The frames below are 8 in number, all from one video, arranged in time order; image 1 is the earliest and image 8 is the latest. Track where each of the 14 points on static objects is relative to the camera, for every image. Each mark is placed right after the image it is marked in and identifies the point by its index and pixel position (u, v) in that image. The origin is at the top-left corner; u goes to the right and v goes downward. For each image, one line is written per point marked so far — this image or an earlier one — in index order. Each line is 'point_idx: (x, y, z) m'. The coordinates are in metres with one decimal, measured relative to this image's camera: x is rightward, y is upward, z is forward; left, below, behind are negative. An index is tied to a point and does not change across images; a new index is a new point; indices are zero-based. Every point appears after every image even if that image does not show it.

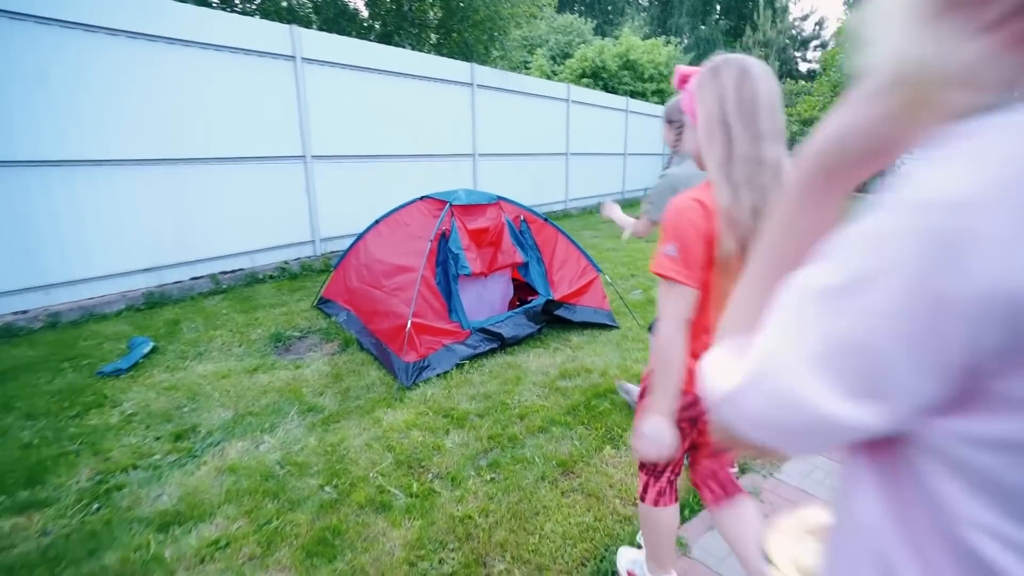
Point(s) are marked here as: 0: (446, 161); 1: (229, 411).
0: (-0.9, +1.7, +7.6) m
1: (-1.6, -0.7, +3.4) m
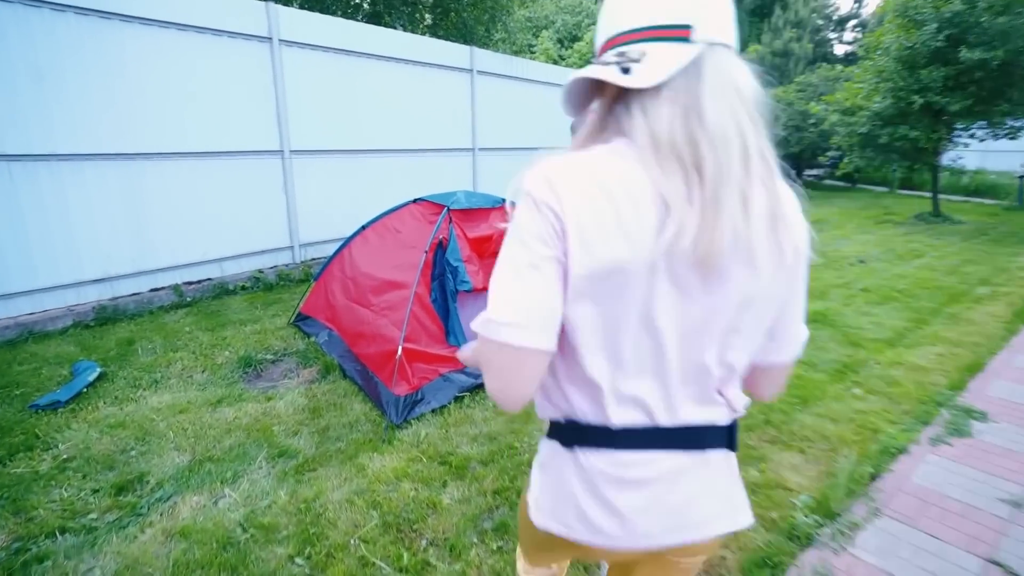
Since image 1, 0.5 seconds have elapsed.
0: (-0.9, +1.6, +7.0) m
1: (-1.6, -0.8, +2.8) m
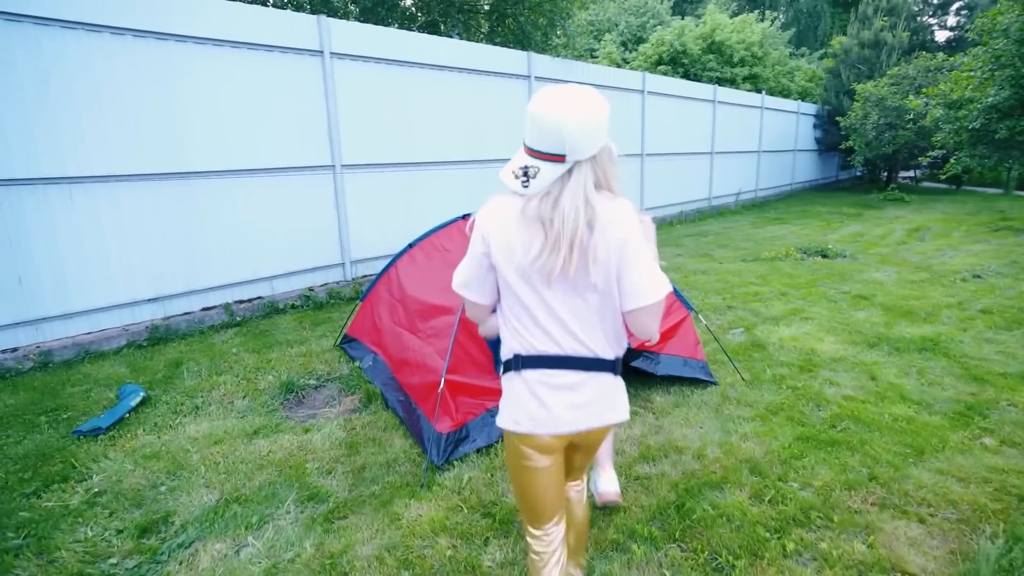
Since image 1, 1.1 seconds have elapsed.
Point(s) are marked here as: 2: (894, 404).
0: (-0.1, +1.4, +6.7) m
1: (-1.3, -0.9, +2.6) m
2: (+2.3, -0.7, +3.5) m
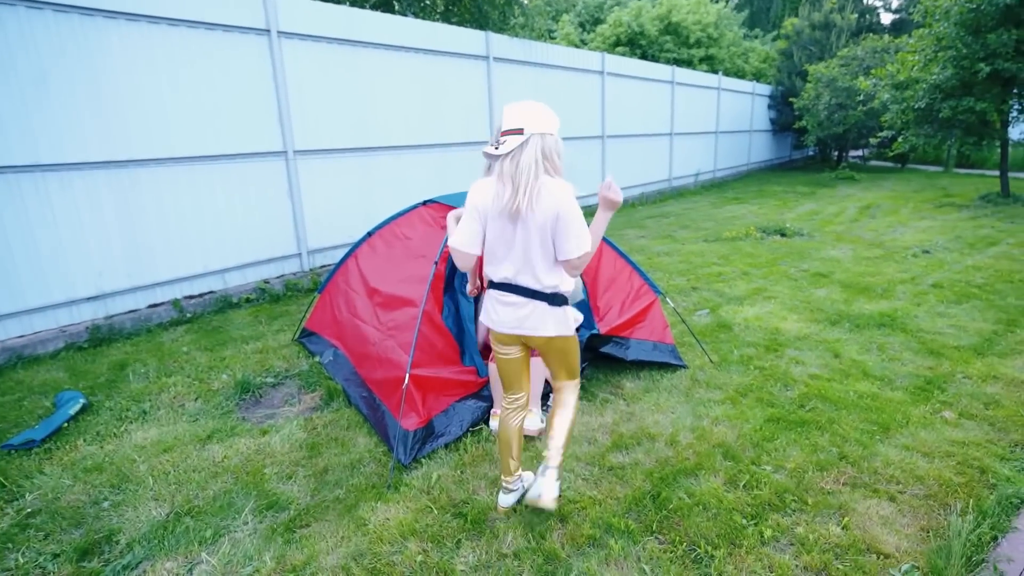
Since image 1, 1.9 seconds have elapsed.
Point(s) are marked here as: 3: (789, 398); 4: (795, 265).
0: (-0.6, +1.6, +6.6) m
1: (-1.5, -0.9, +2.4) m
2: (+2.1, -0.6, +3.5) m
3: (+1.6, -0.7, +3.3) m
4: (+3.0, +0.2, +6.0) m
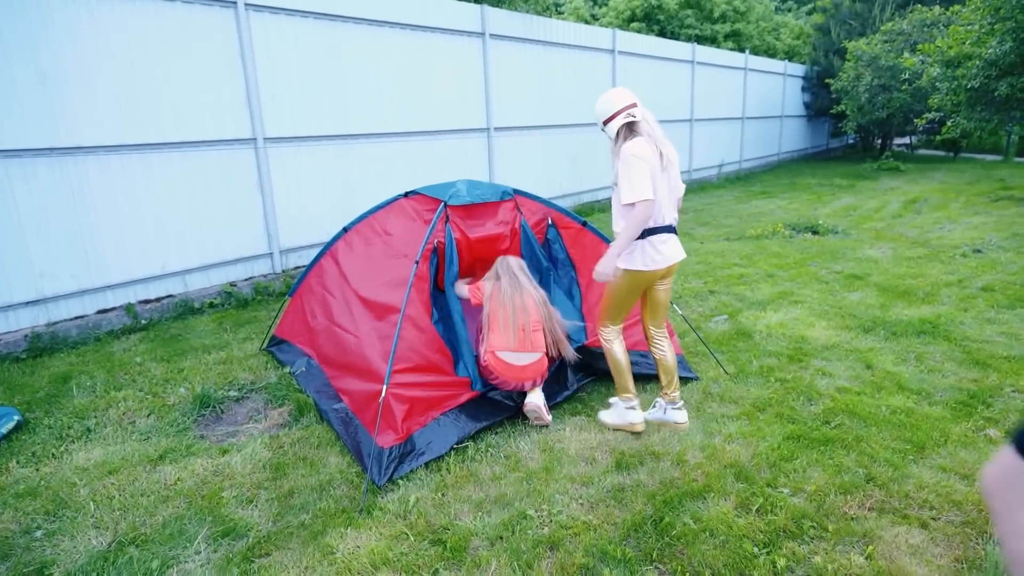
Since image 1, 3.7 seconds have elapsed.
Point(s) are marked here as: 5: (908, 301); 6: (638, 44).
0: (-0.6, +1.5, +6.3) m
1: (-1.5, -0.9, +2.2) m
2: (+2.1, -0.6, +3.2) m
3: (+1.6, -0.7, +3.1) m
4: (+2.9, +0.2, +5.7) m
5: (+3.1, -0.1, +4.7) m
6: (+1.9, +3.7, +9.4) m
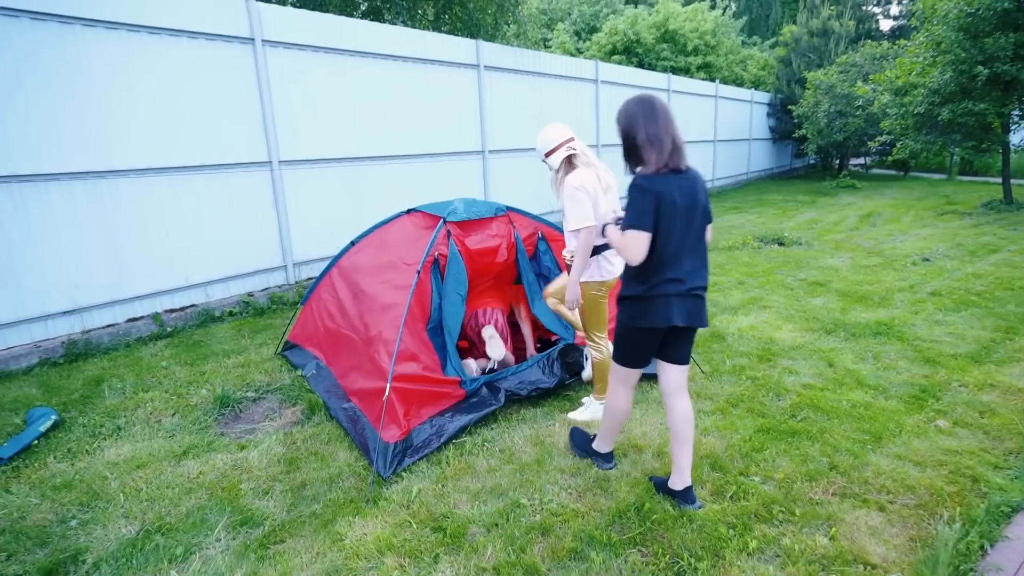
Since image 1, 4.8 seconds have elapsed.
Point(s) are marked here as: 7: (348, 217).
0: (-0.7, +1.5, +6.5) m
1: (-1.5, -1.0, +2.3) m
2: (+2.1, -0.6, +3.5) m
3: (+1.5, -0.7, +3.3) m
4: (+2.9, +0.2, +6.0) m
5: (+3.0, -0.1, +4.9) m
6: (+1.8, +3.6, +9.7) m
7: (-1.6, +0.7, +5.6) m
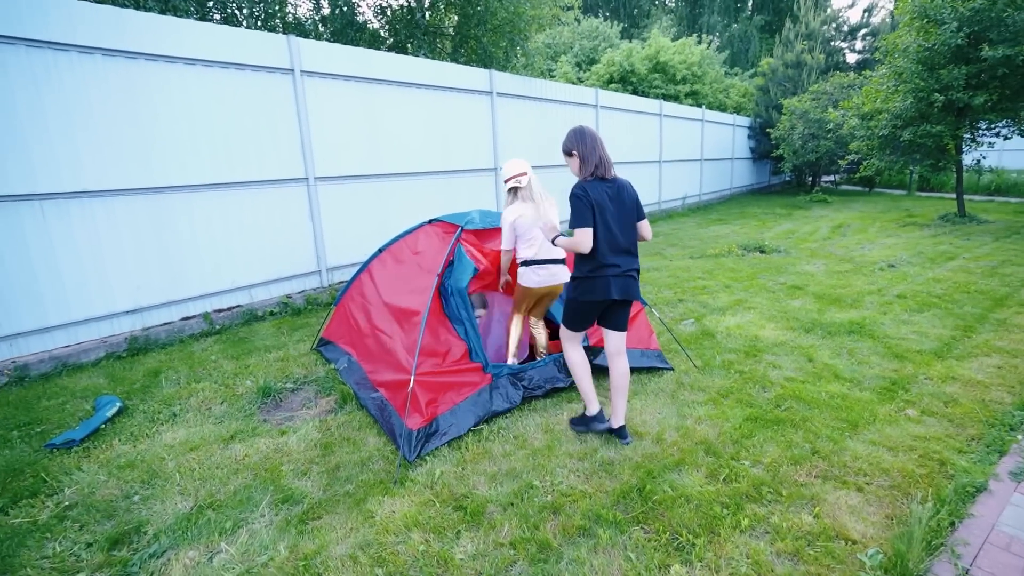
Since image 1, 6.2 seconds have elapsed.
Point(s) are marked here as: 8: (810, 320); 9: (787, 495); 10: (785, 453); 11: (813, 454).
0: (-0.6, +1.4, +6.8) m
1: (-1.5, -1.0, +2.6) m
2: (+2.1, -0.6, +3.7) m
3: (+1.6, -0.7, +3.6) m
4: (+3.0, +0.1, +6.3) m
5: (+3.1, -0.2, +5.2) m
6: (+1.9, +3.5, +10.0) m
7: (-1.5, +0.7, +5.9) m
8: (+2.6, -0.3, +4.8) m
9: (+1.3, -1.0, +2.7) m
10: (+1.4, -0.9, +3.0) m
11: (+1.6, -0.9, +3.0) m
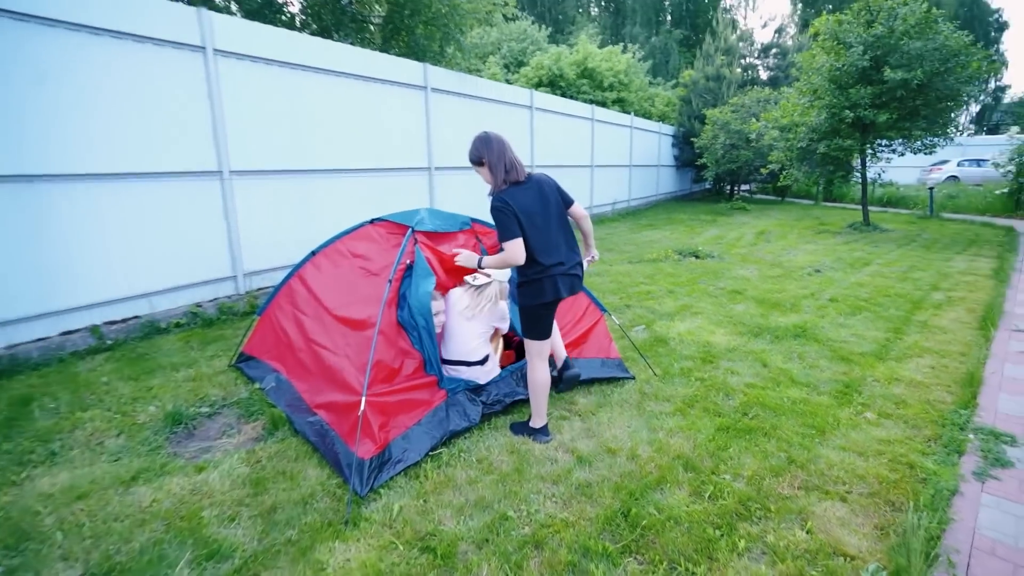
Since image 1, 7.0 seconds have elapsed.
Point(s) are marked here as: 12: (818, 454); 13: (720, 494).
0: (-1.3, +1.3, +6.4) m
1: (-1.5, -1.0, +2.0) m
2: (+1.9, -0.7, +3.7) m
3: (+1.4, -0.7, +3.4) m
4: (+2.3, 0.0, +6.3) m
5: (+2.6, -0.2, +5.3) m
6: (+0.7, +3.3, +9.9) m
7: (-2.0, +0.6, +5.3) m
8: (+2.2, -0.3, +4.8) m
9: (+1.2, -1.0, +2.6) m
10: (+1.3, -0.9, +2.9) m
11: (+1.4, -0.9, +2.9) m
12: (+1.6, -0.9, +2.9) m
13: (+1.0, -1.0, +2.7) m
